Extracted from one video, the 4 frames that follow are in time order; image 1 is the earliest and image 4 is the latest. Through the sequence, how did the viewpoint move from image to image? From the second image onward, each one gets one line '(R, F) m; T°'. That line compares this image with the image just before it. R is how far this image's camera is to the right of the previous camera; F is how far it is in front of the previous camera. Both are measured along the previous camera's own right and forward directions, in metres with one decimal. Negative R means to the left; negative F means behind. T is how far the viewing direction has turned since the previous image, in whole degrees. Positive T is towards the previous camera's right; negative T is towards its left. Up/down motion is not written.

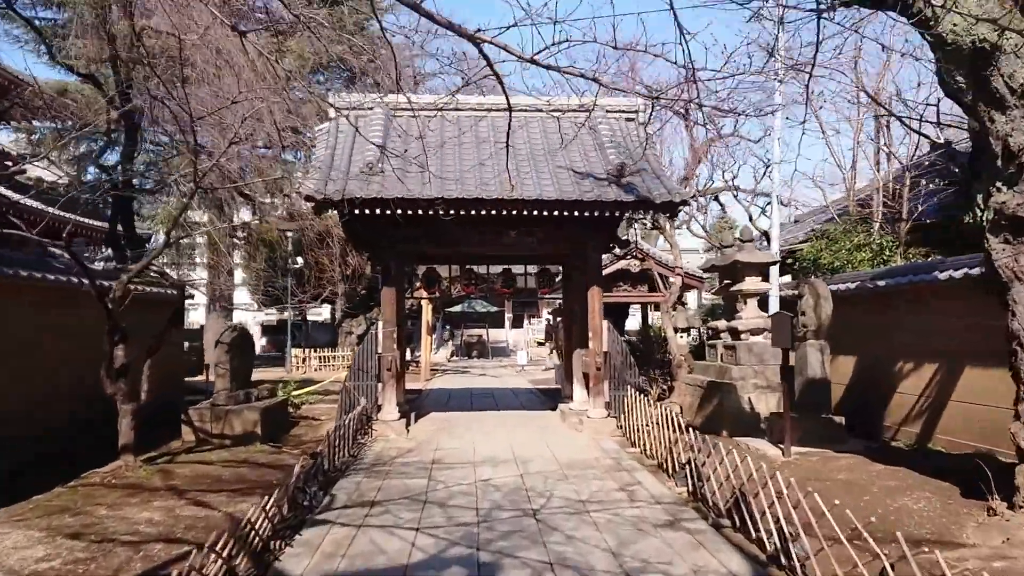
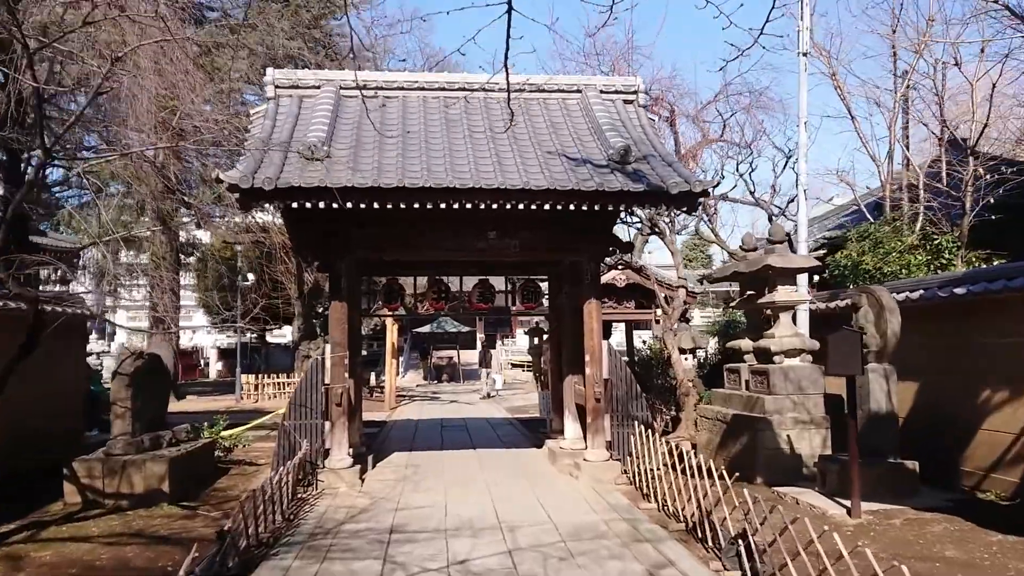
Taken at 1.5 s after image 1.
(-0.1, +2.1) m; +2°
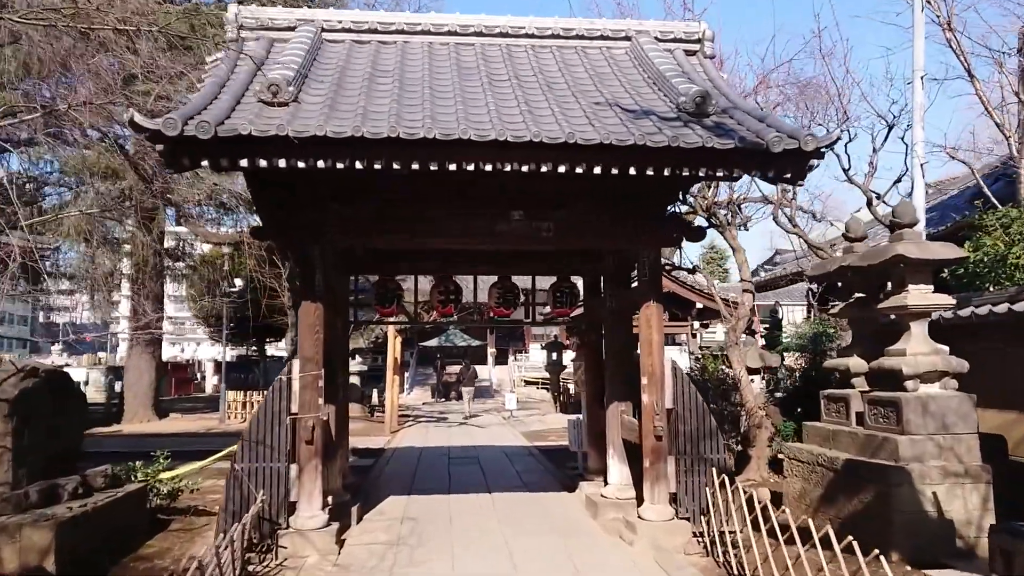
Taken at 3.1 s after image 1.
(-0.2, +2.3) m; -1°
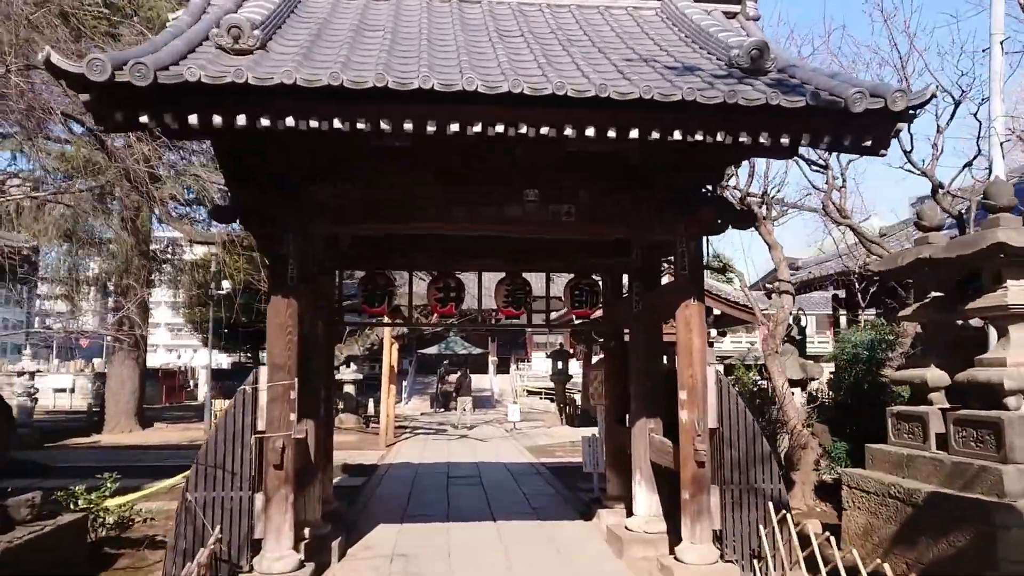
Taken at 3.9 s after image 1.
(-0.1, +1.1) m; 0°
